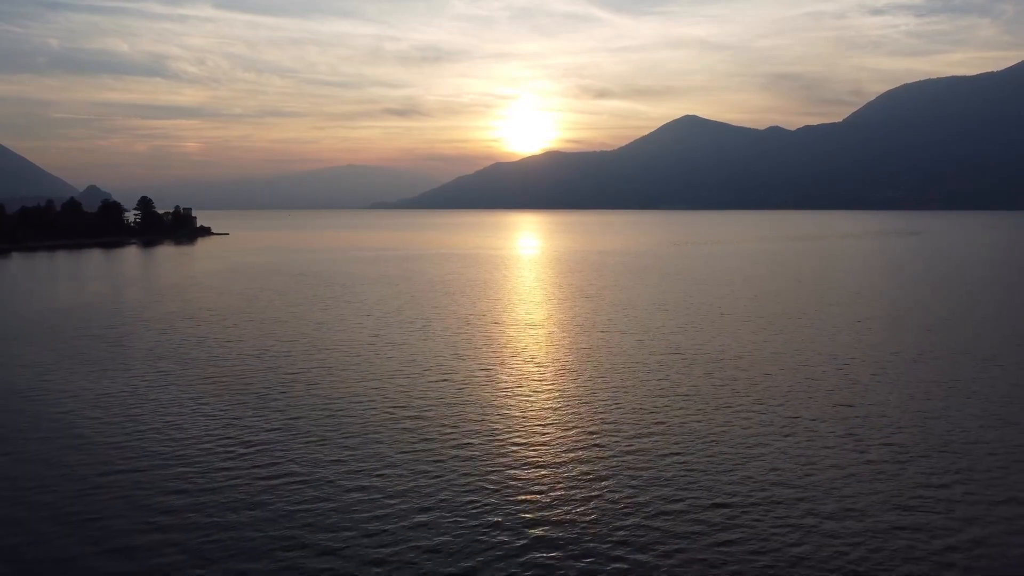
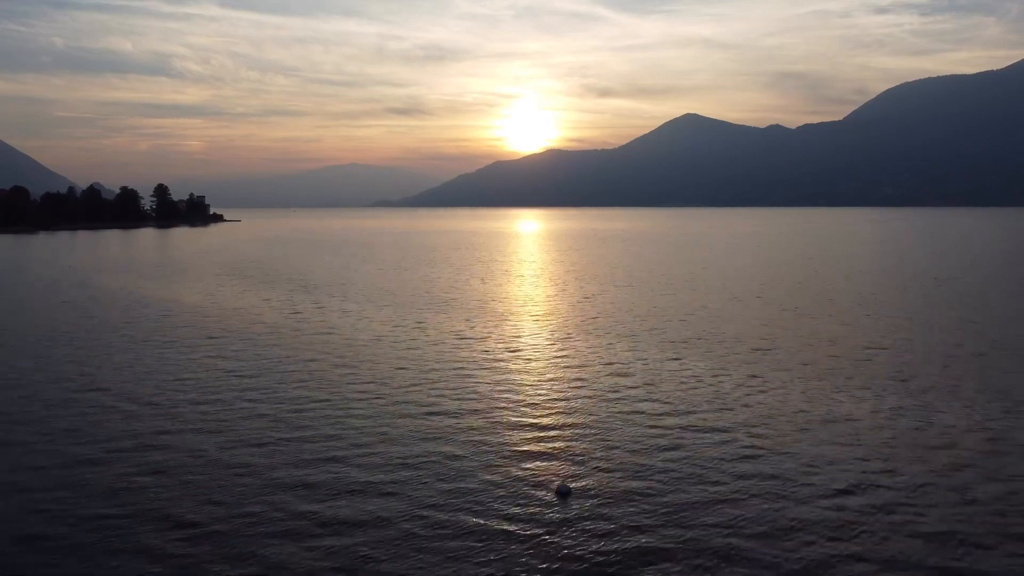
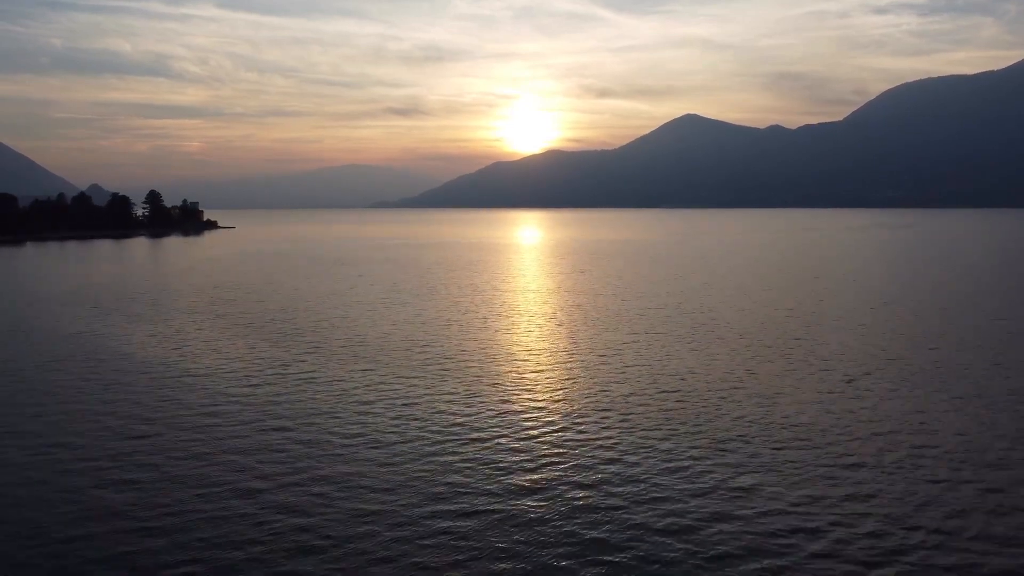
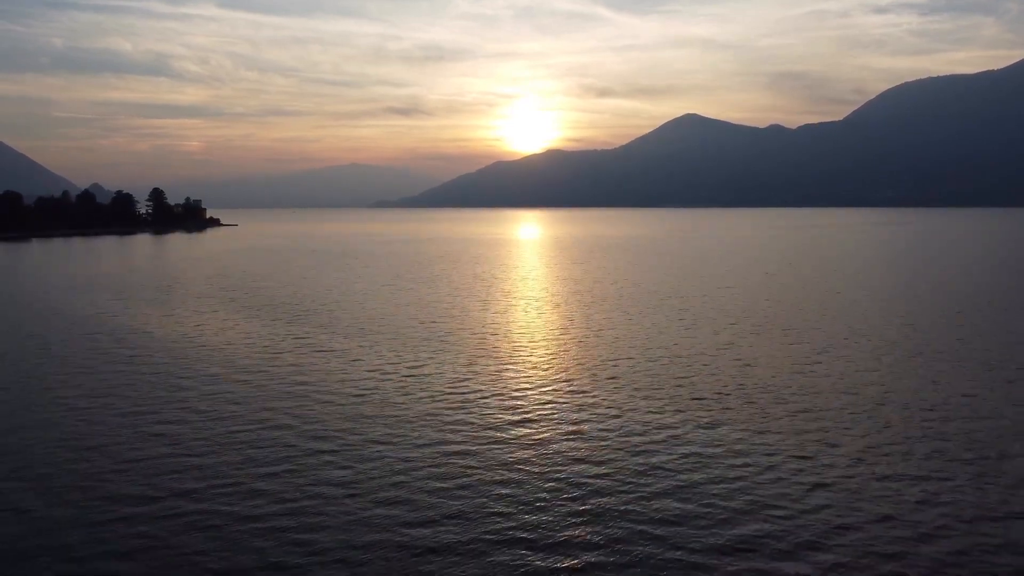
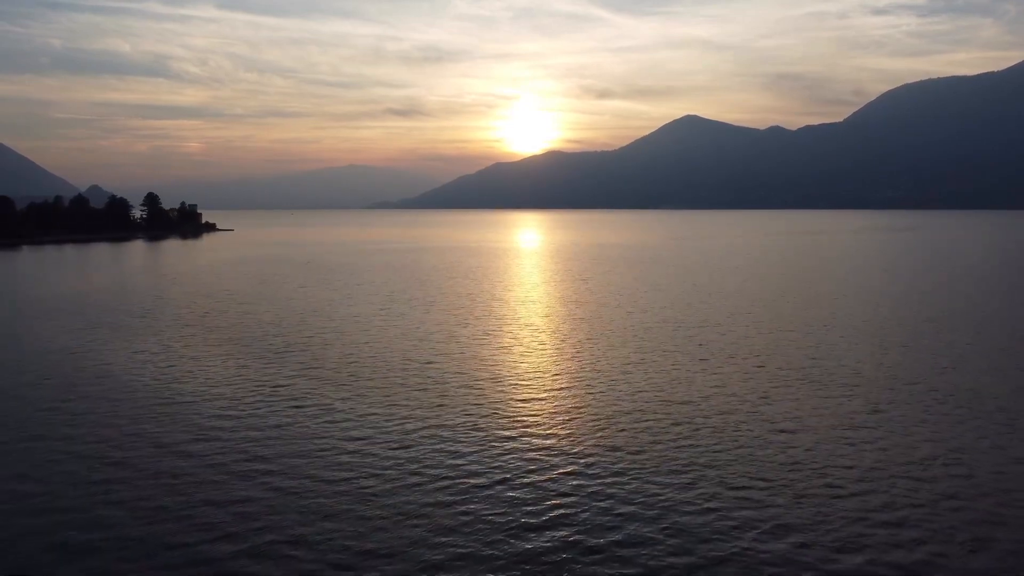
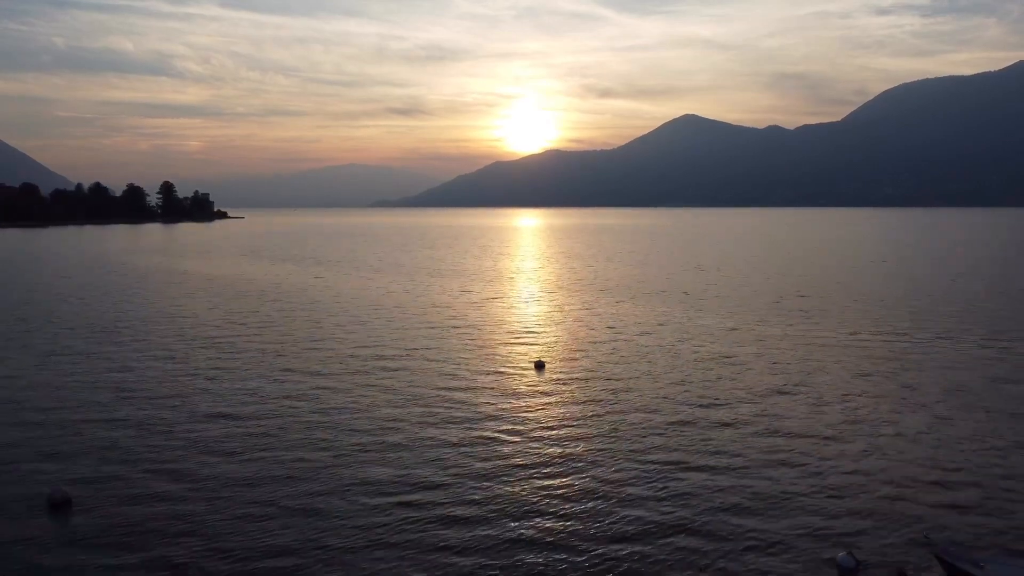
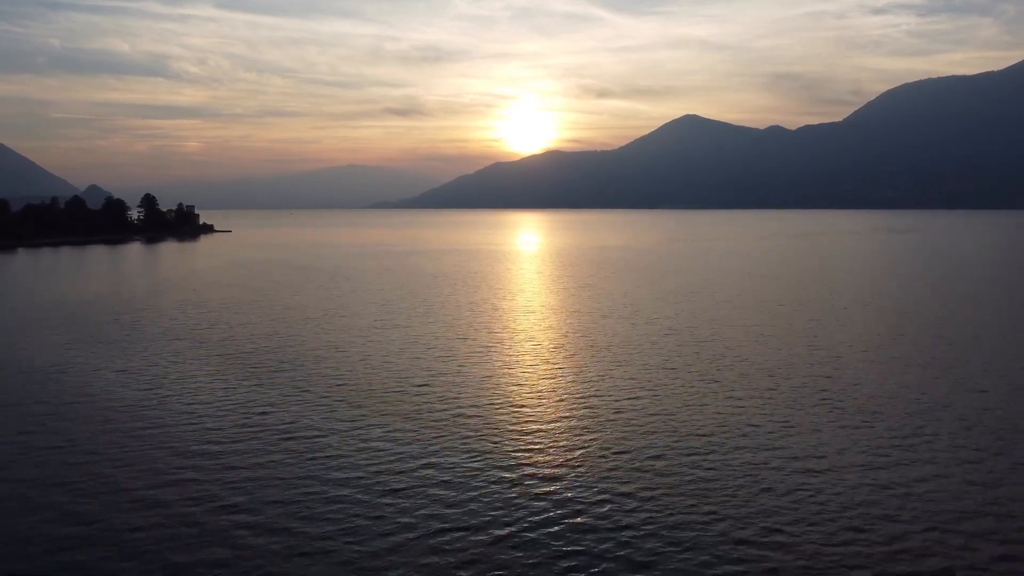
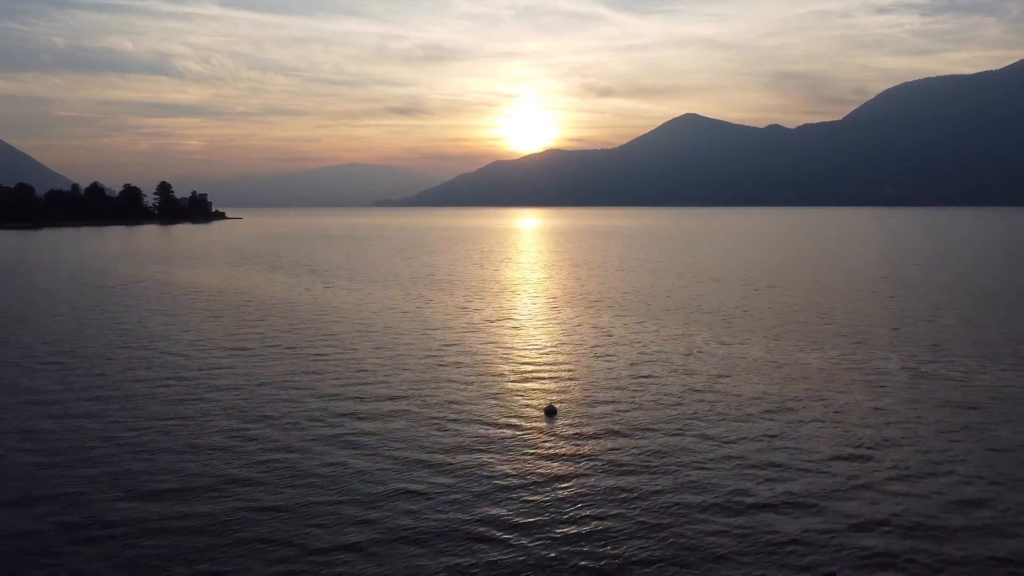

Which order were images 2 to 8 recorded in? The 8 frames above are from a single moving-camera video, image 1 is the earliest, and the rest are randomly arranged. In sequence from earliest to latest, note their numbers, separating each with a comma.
7, 5, 3, 4, 2, 8, 6
